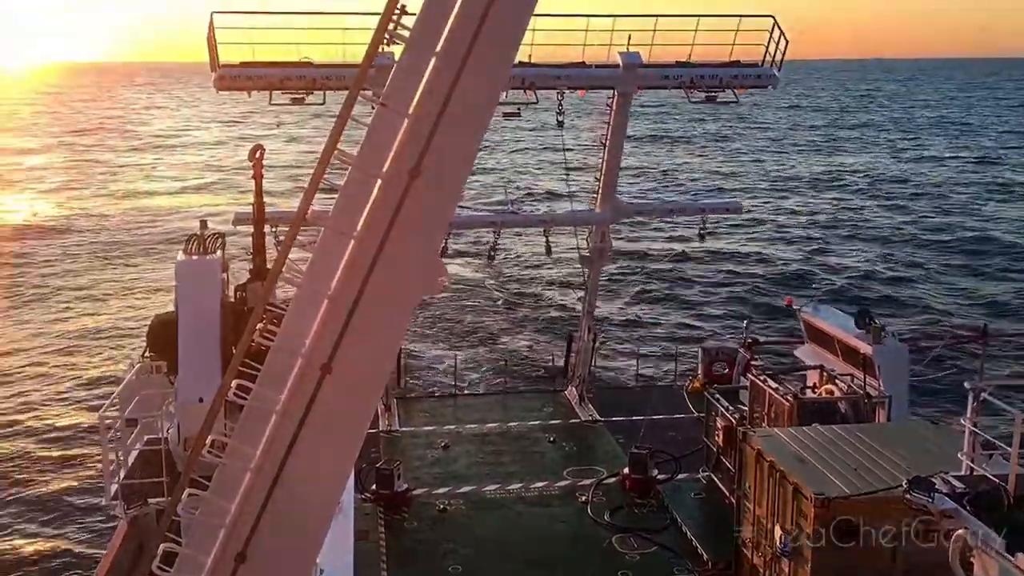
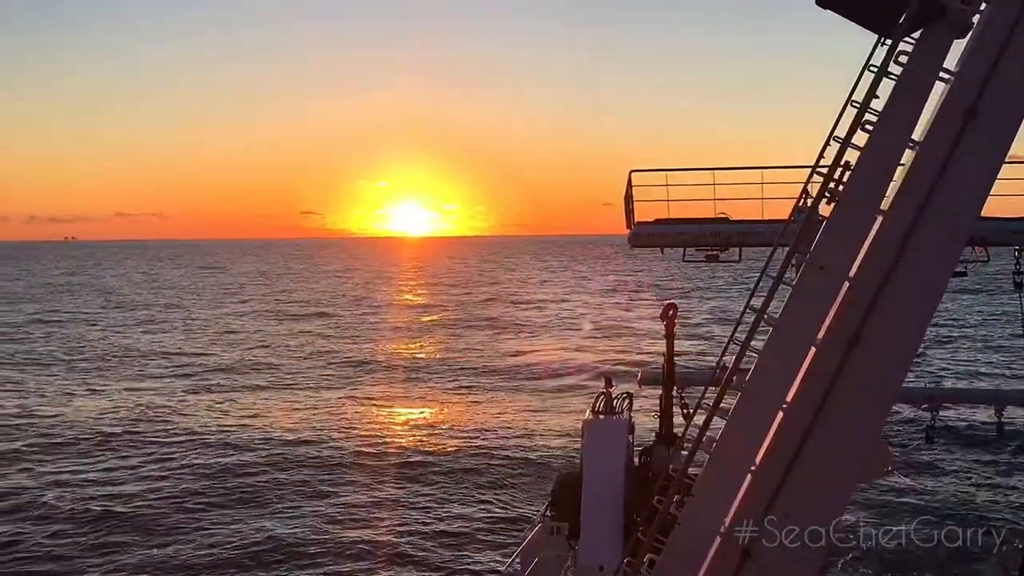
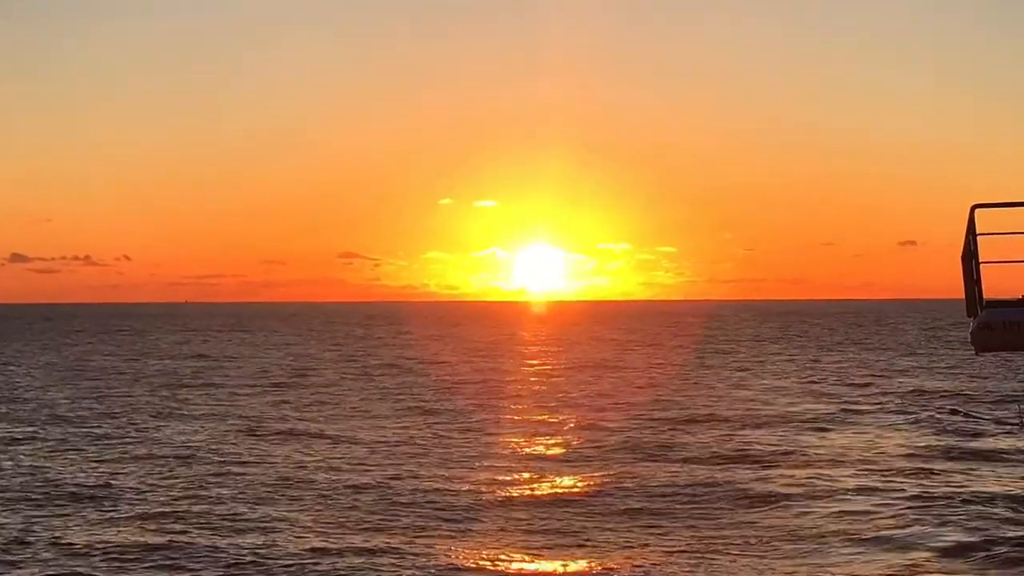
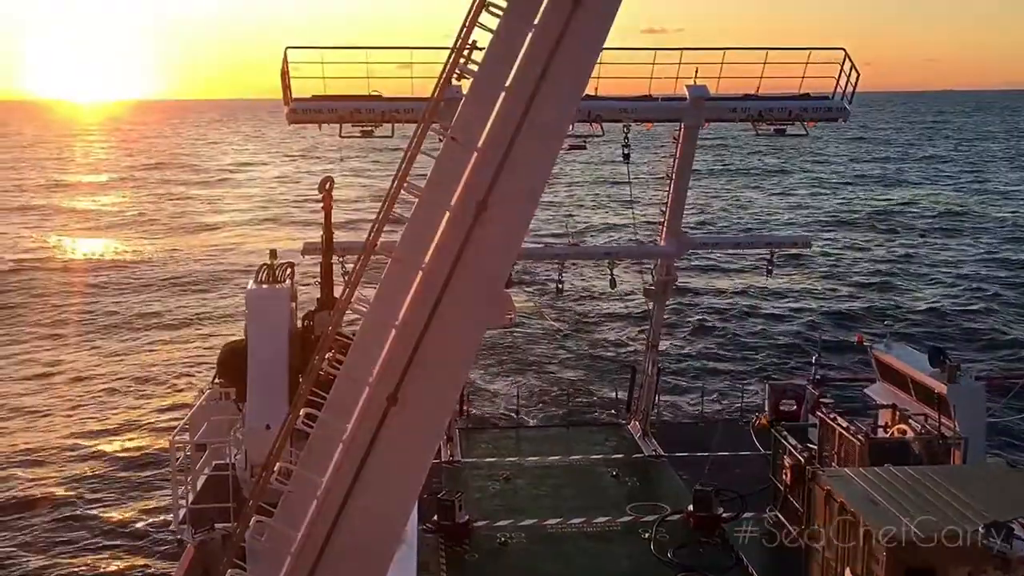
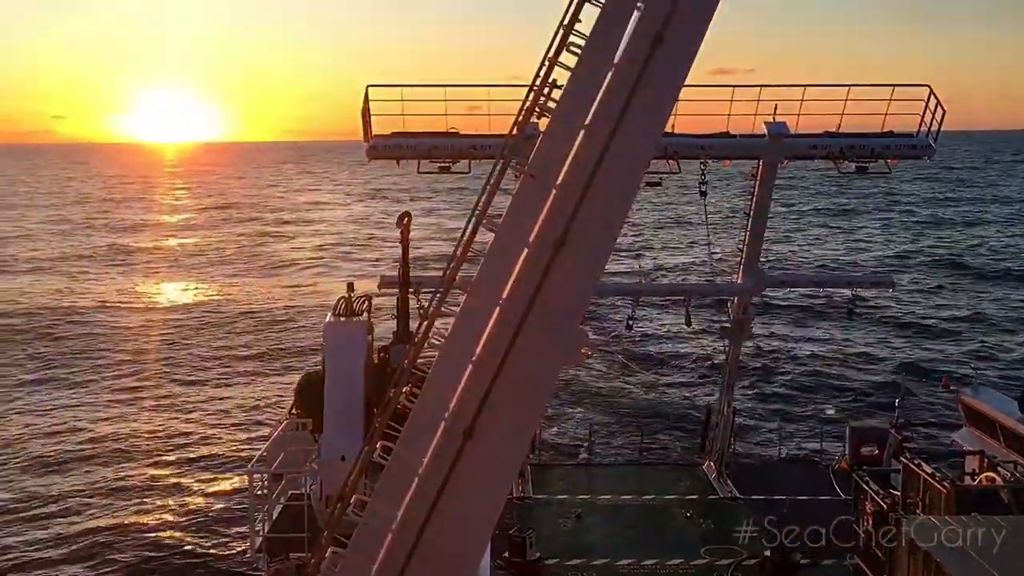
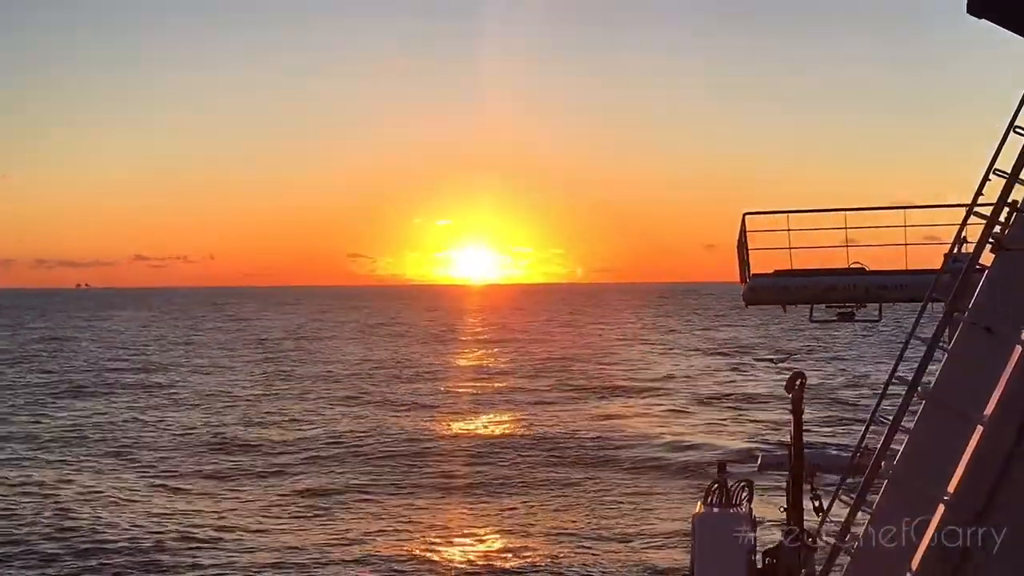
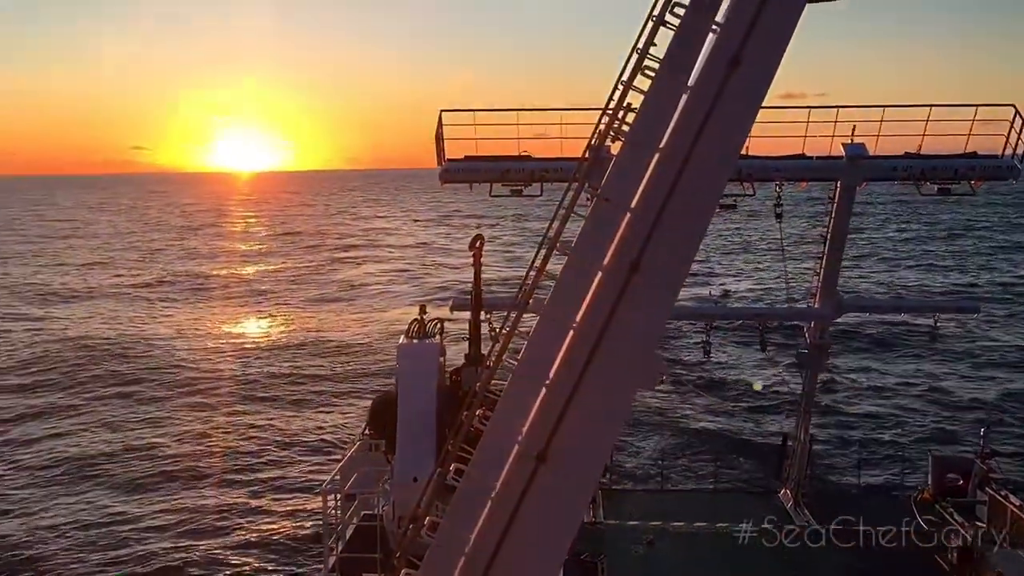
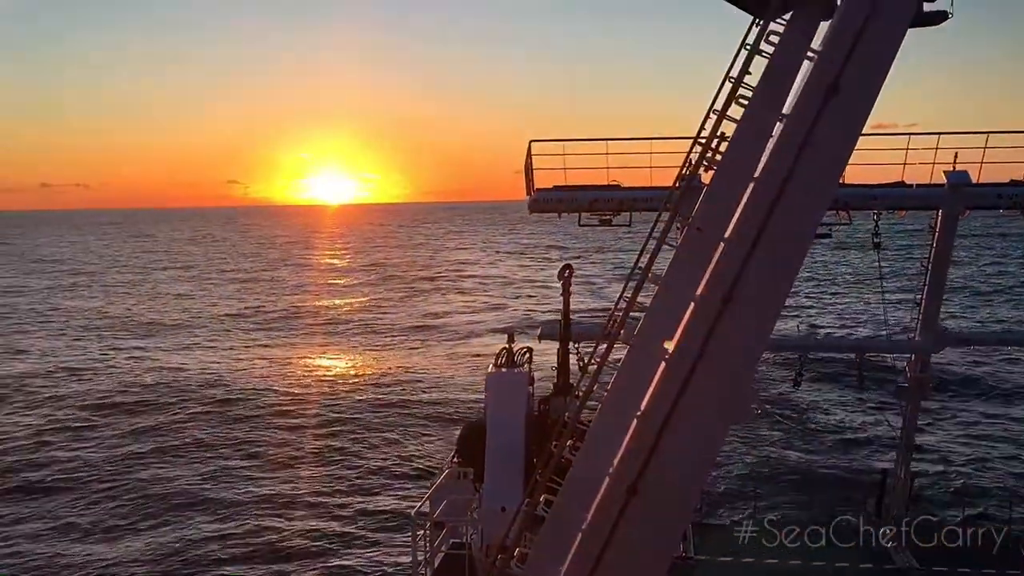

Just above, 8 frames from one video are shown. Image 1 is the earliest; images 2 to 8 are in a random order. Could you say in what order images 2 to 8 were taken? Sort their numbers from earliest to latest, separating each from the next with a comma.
4, 5, 7, 8, 2, 6, 3
